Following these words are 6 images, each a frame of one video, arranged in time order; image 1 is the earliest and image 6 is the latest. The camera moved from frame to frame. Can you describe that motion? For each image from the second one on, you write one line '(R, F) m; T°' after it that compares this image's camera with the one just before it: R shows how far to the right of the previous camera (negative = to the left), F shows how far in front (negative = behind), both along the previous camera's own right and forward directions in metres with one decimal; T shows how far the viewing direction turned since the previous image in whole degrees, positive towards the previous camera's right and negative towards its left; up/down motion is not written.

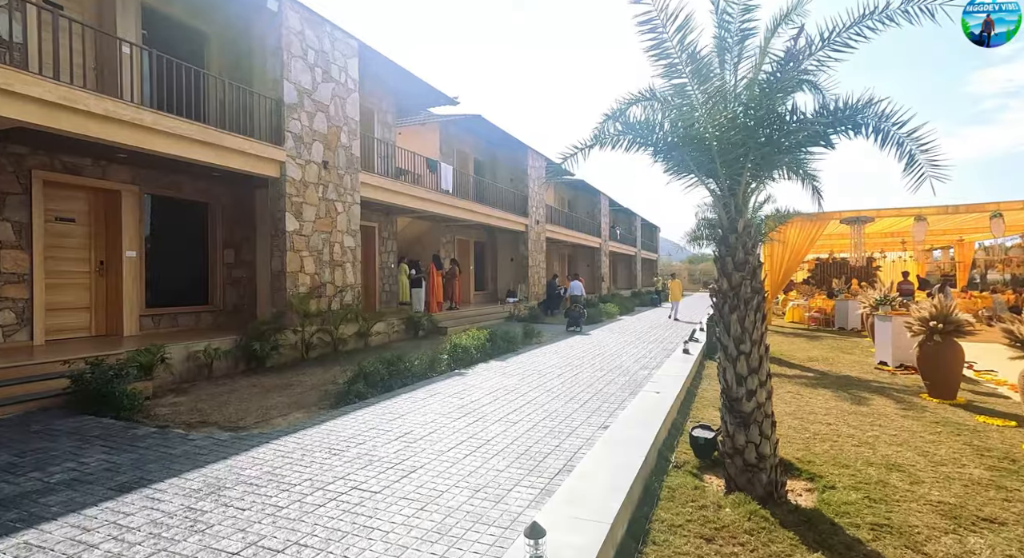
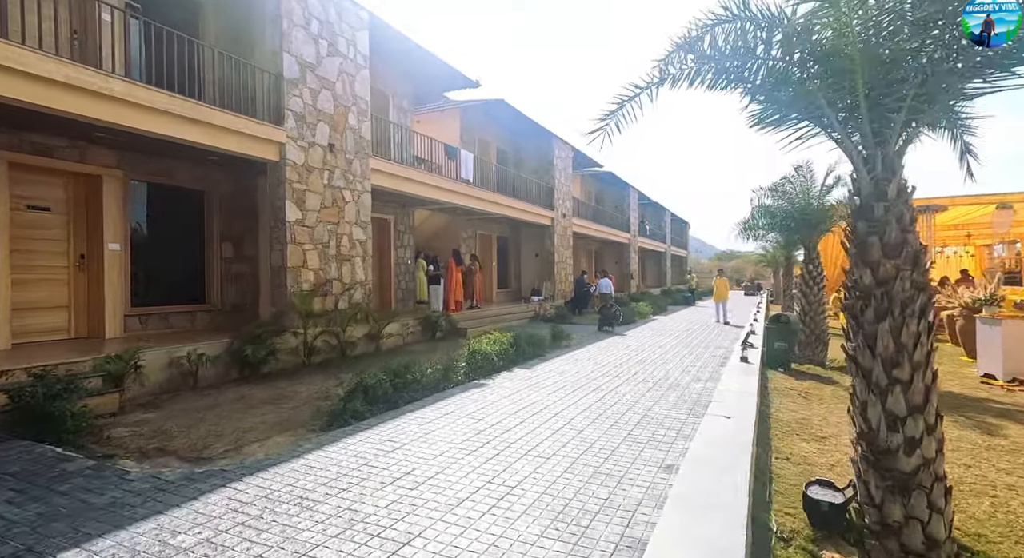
(-0.1, +1.2) m; -2°
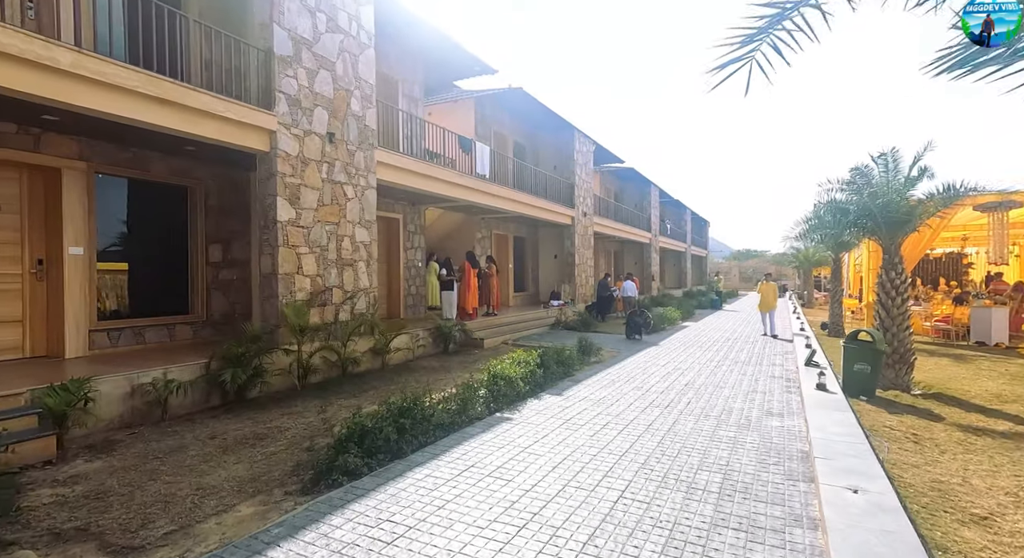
(-0.2, +1.3) m; -1°
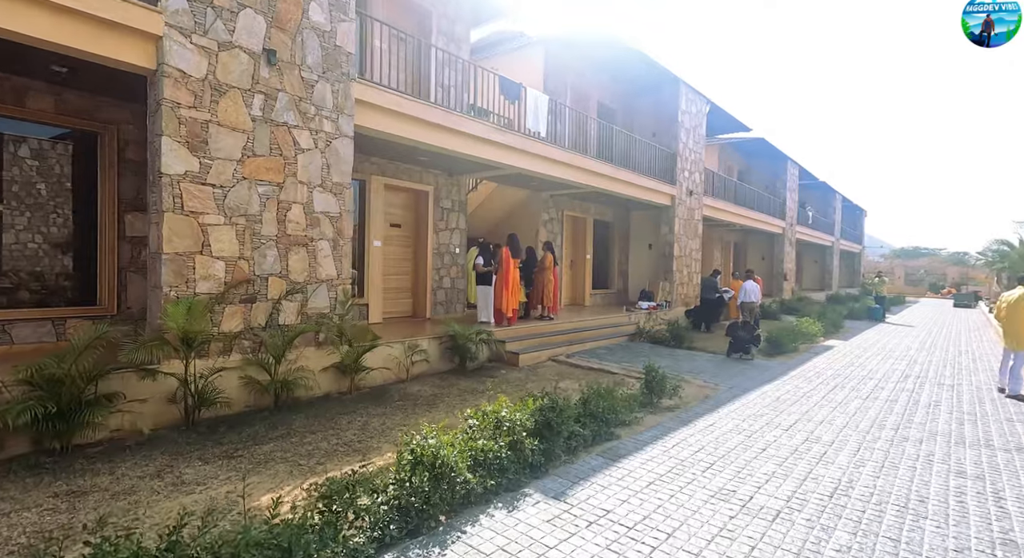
(+1.0, +3.4) m; -12°
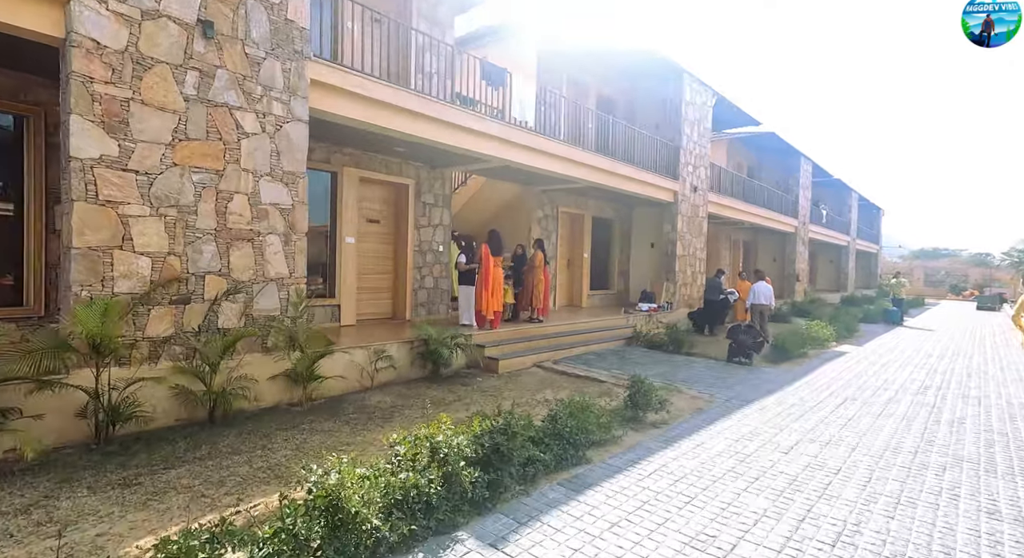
(+0.5, +0.7) m; -1°
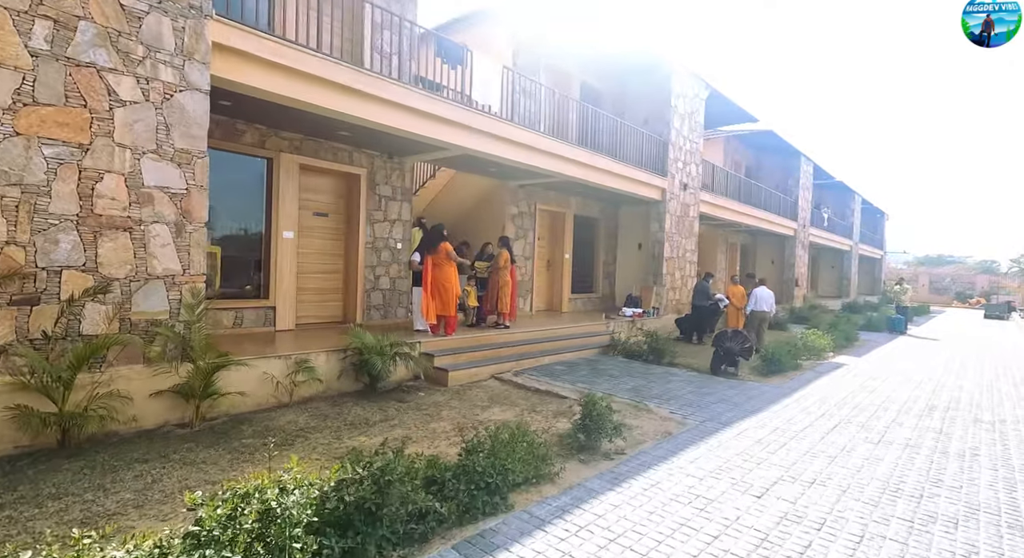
(+0.6, +0.9) m; 0°
